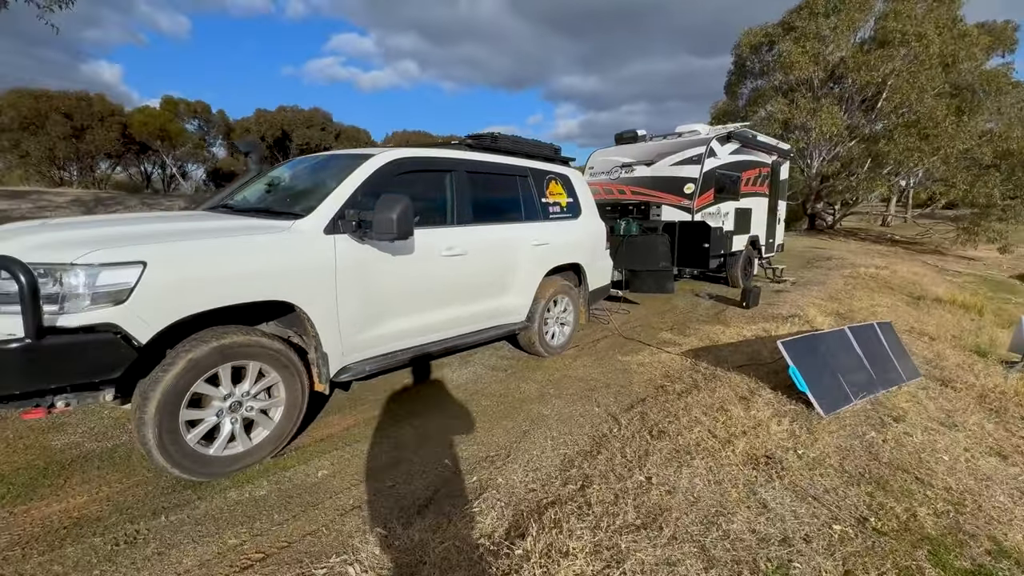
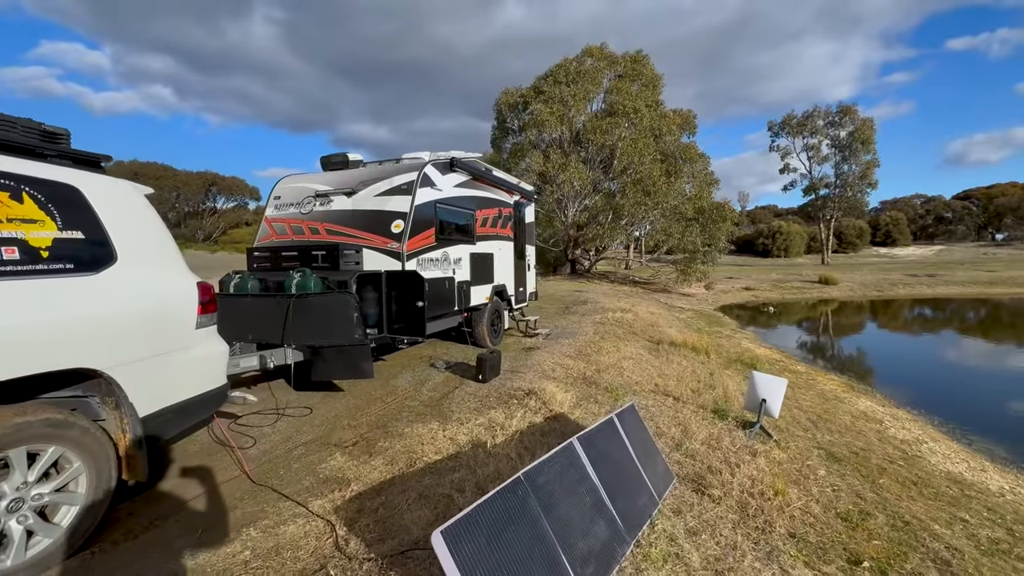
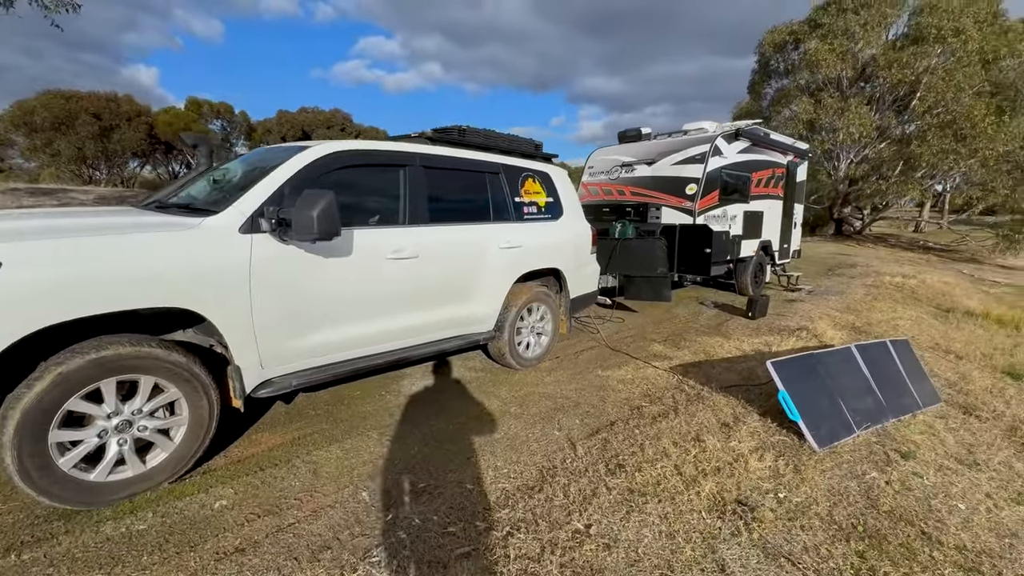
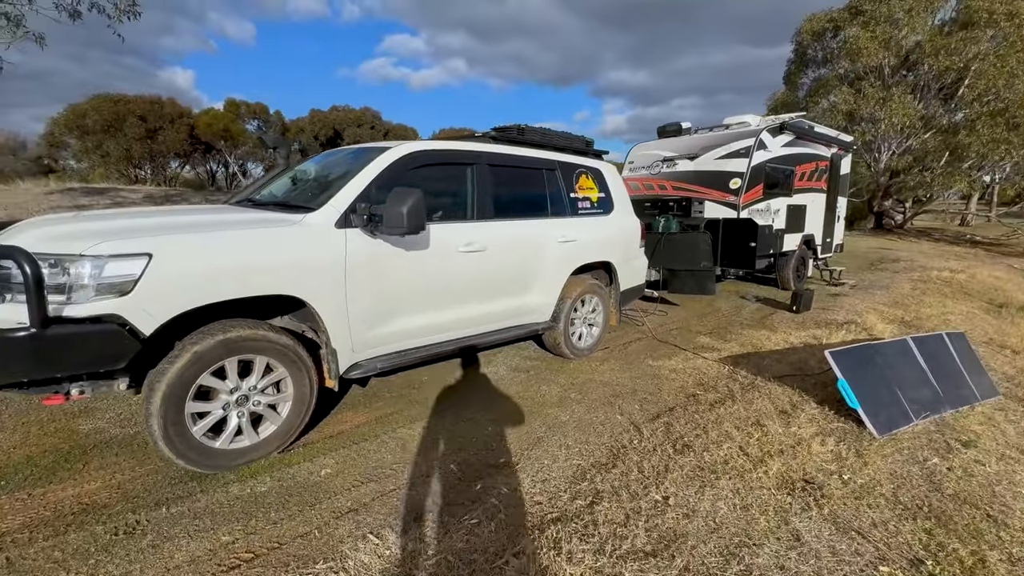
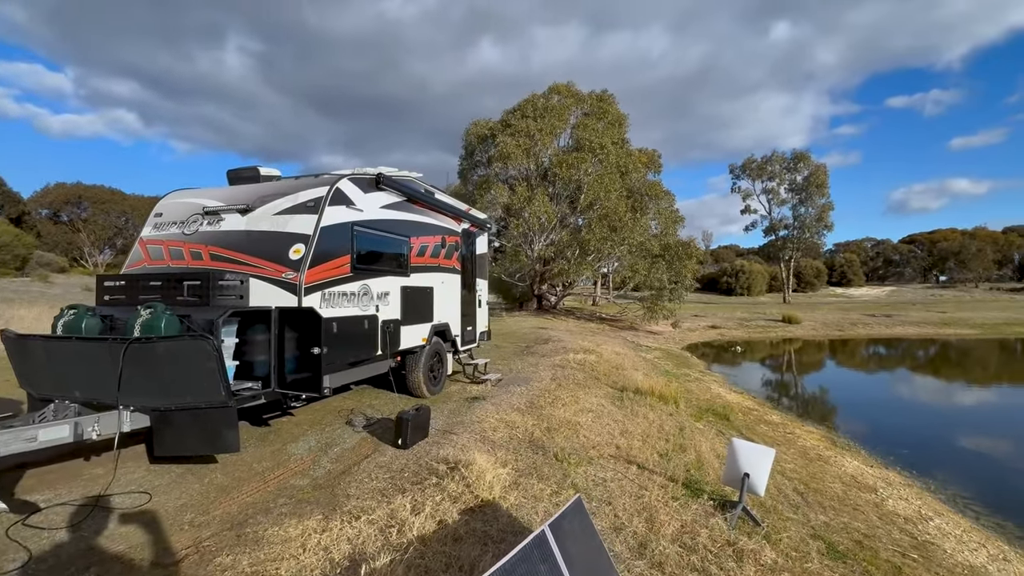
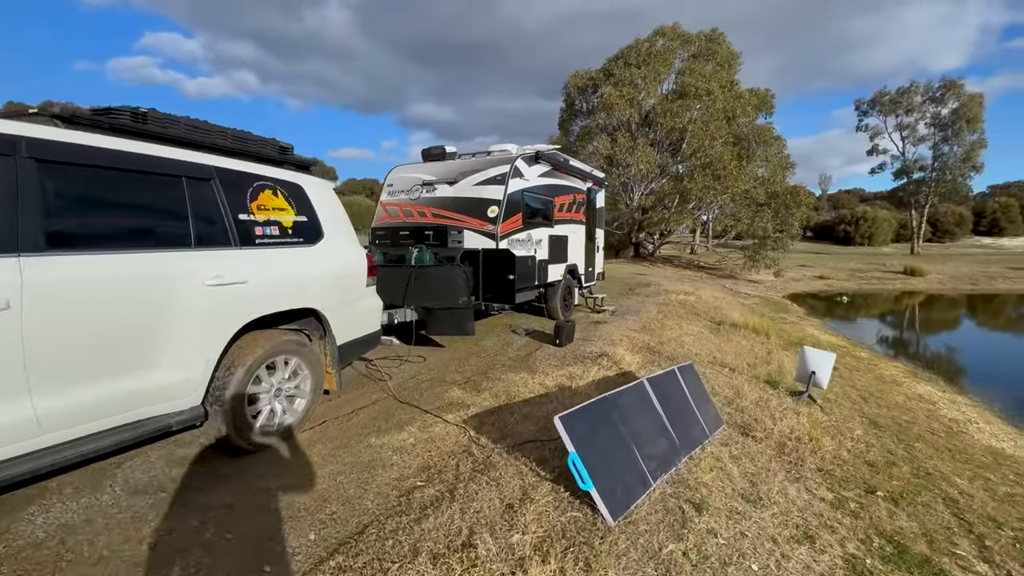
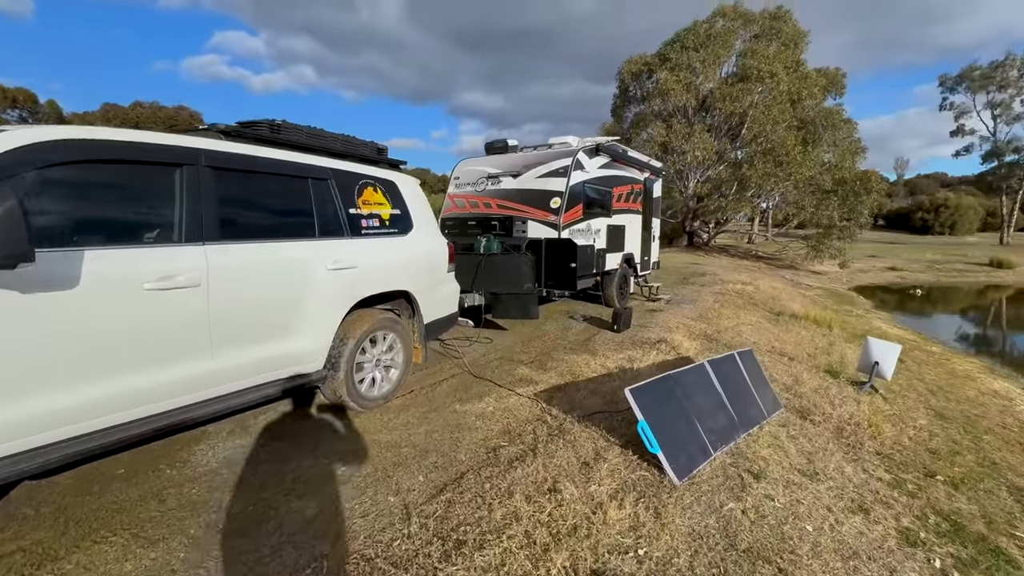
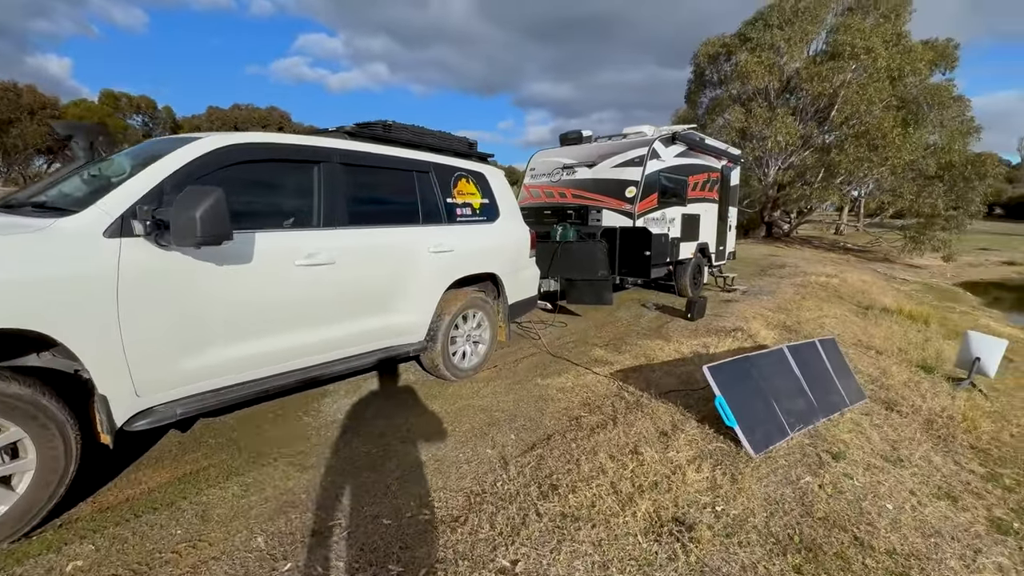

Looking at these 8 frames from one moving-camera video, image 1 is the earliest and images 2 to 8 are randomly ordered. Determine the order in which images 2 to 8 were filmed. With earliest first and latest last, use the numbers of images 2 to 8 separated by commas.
4, 3, 8, 7, 6, 2, 5
